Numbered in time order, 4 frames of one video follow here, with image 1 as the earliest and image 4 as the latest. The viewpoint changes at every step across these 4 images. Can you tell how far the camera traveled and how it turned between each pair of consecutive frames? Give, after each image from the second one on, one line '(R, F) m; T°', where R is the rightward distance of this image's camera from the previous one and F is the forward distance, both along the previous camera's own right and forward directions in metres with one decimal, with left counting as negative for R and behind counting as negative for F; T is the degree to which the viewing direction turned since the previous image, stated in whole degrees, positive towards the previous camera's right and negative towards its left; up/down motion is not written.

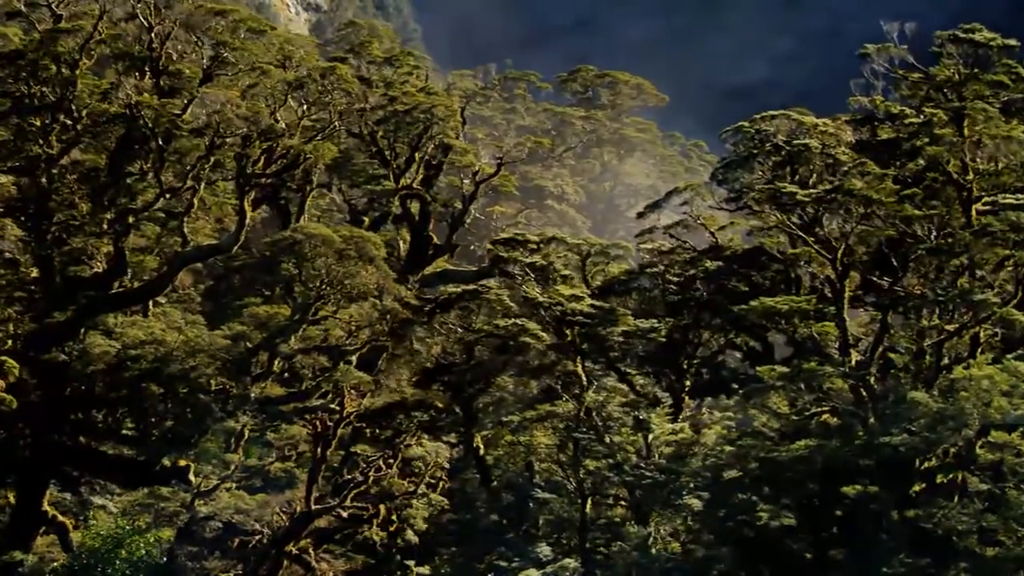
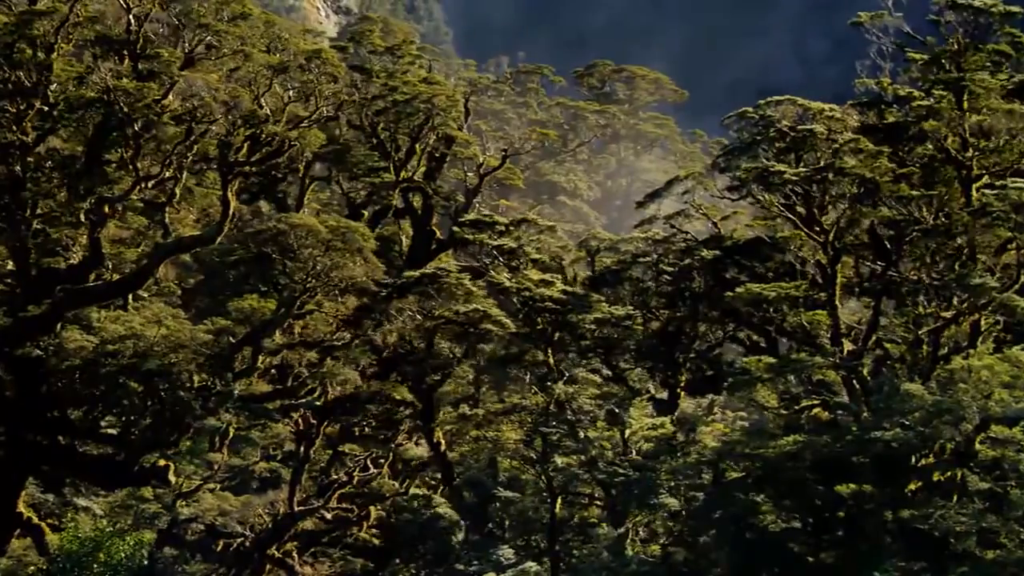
(+0.6, +0.6) m; -2°
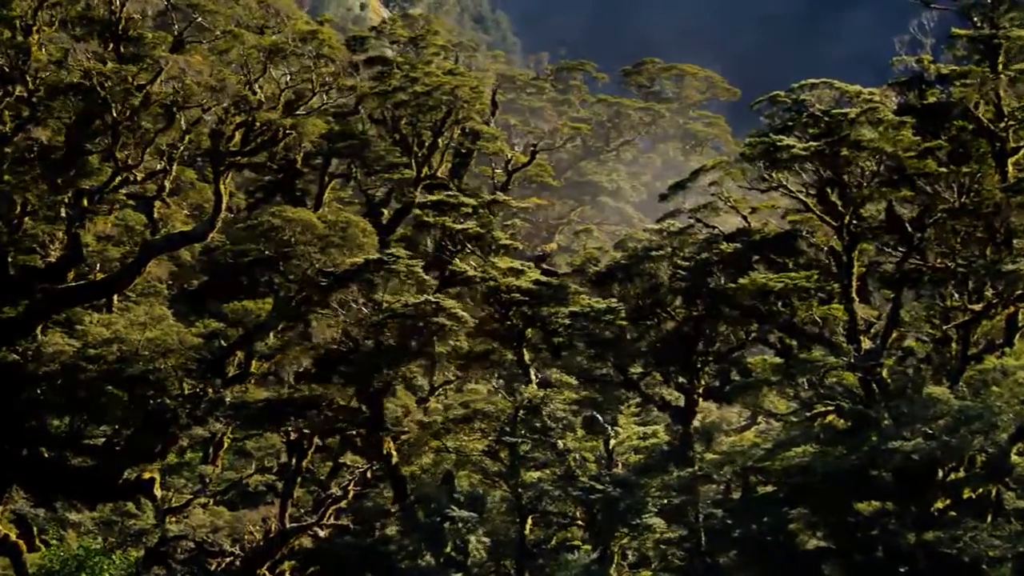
(+0.9, +1.0) m; -4°
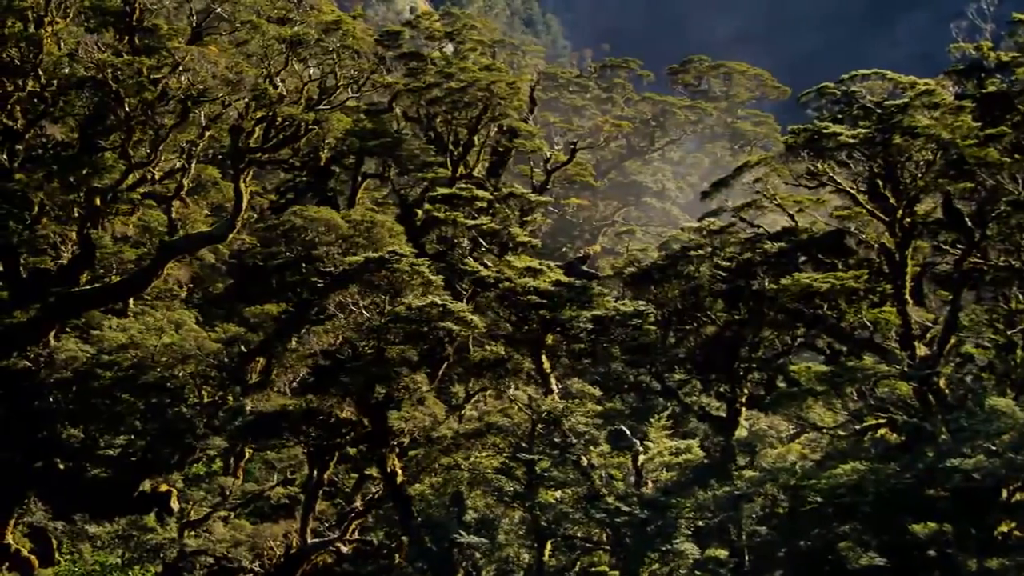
(+0.3, +0.7) m; -3°
